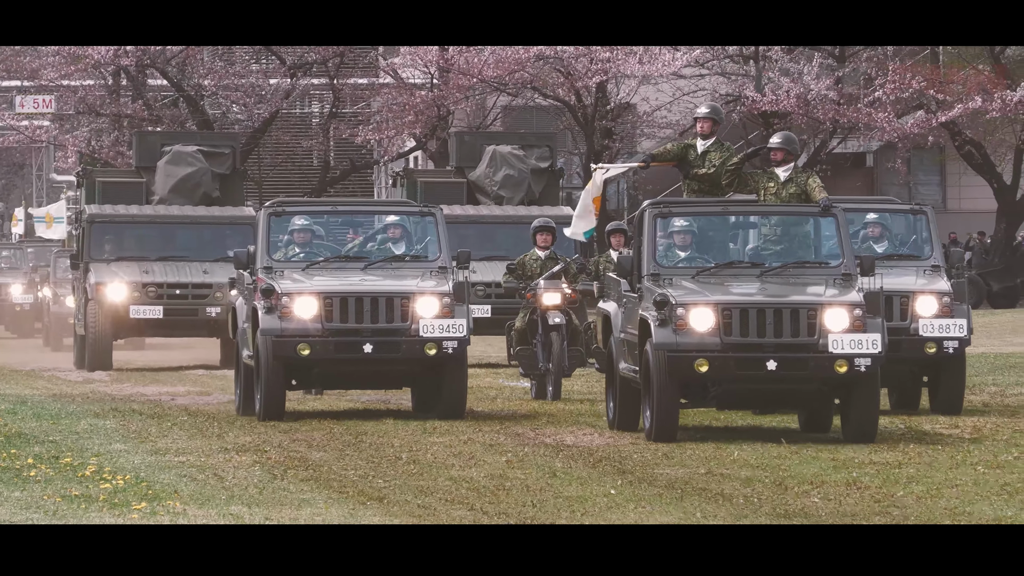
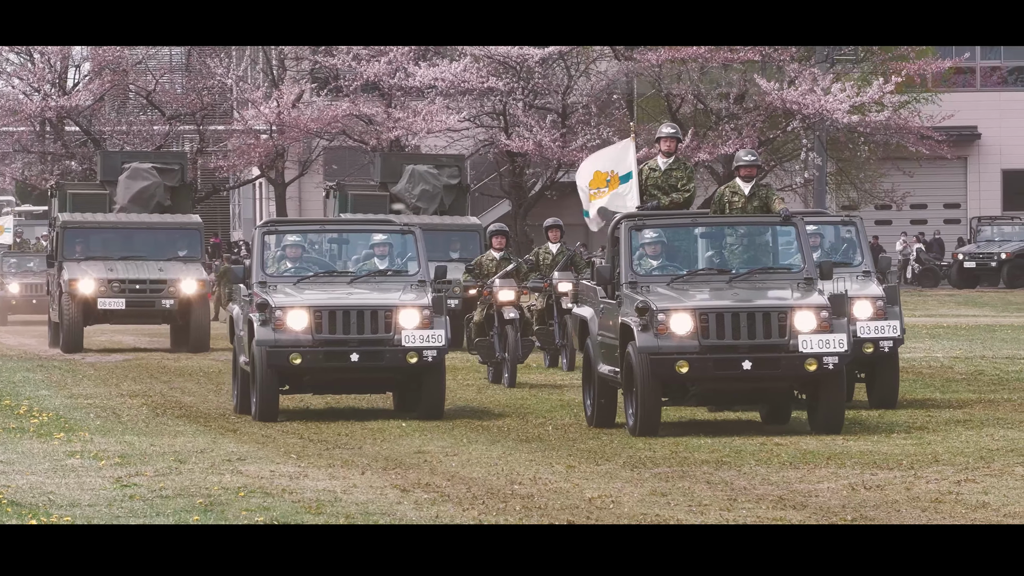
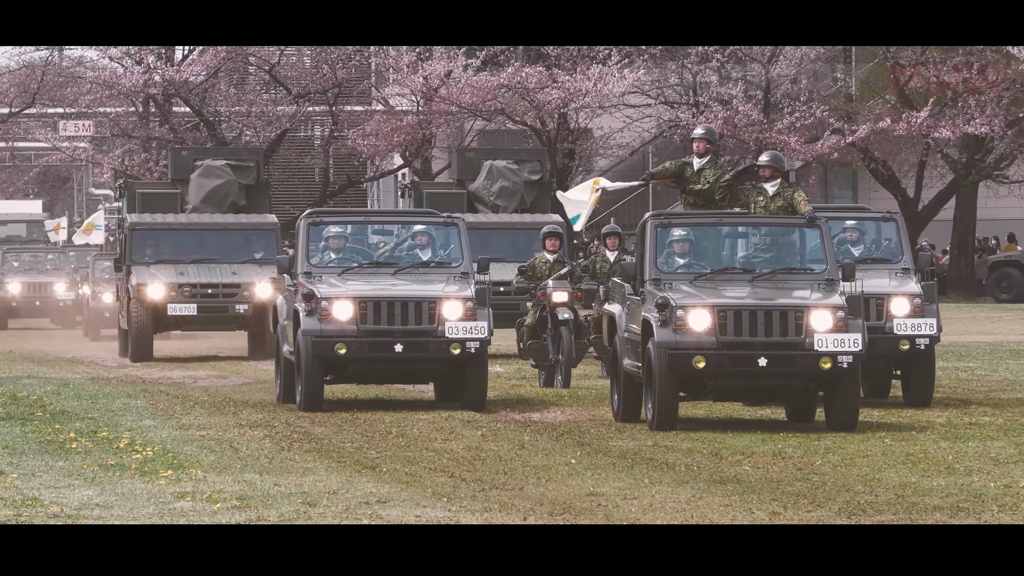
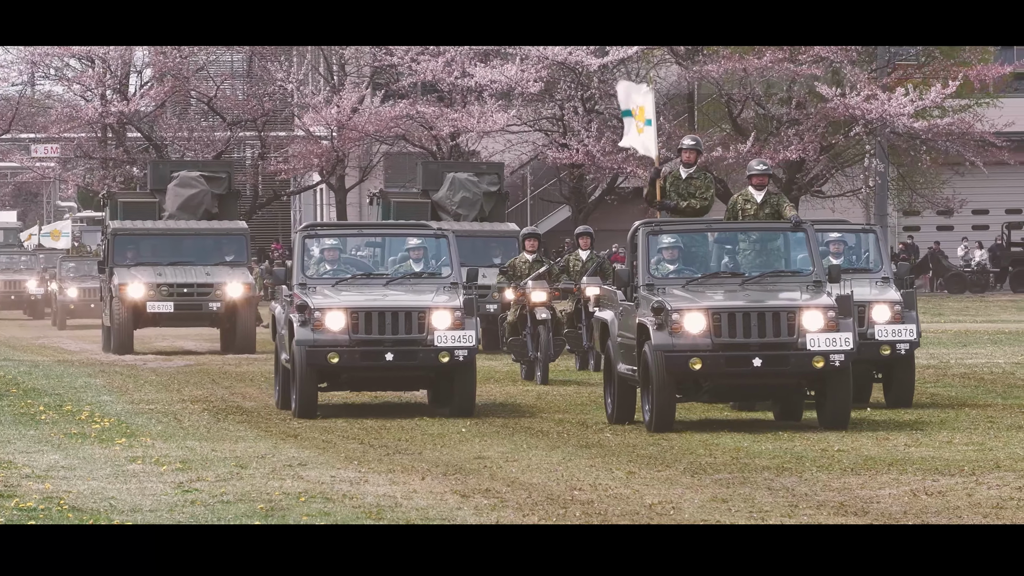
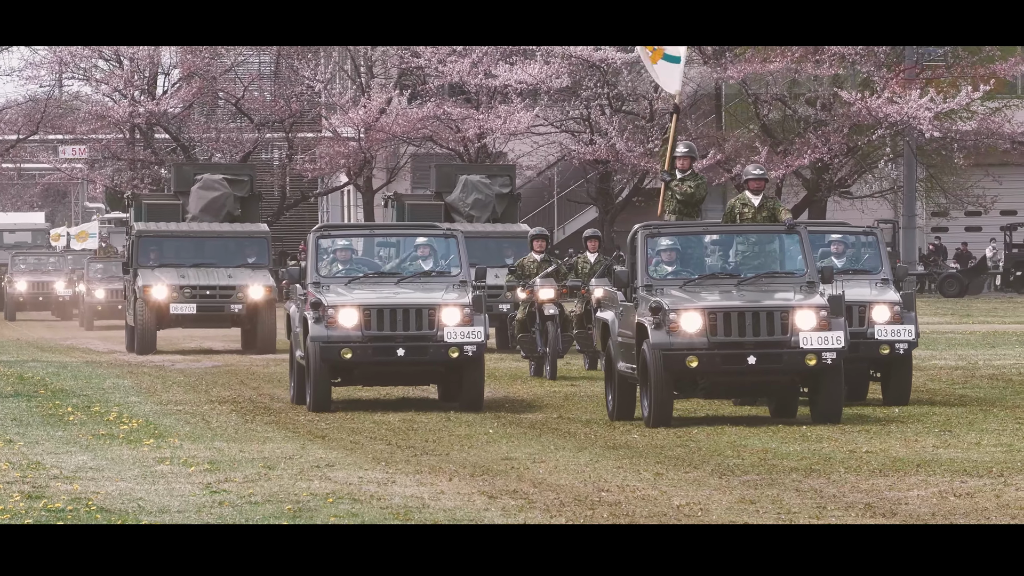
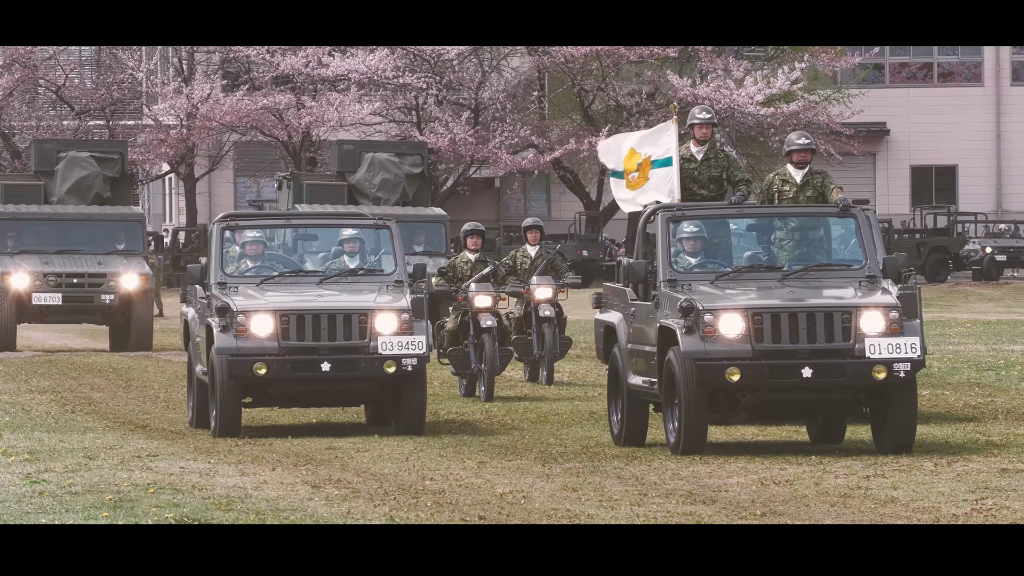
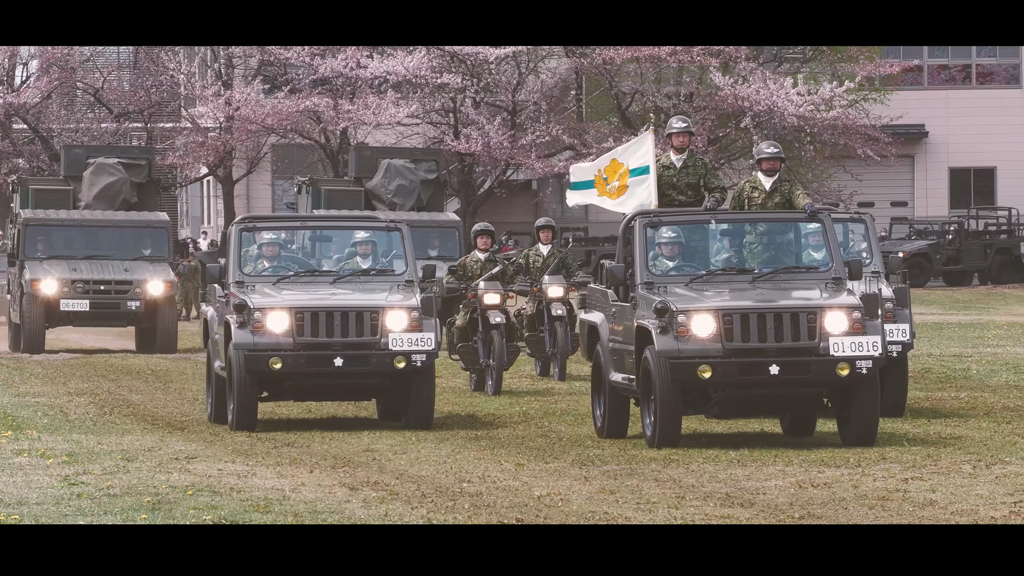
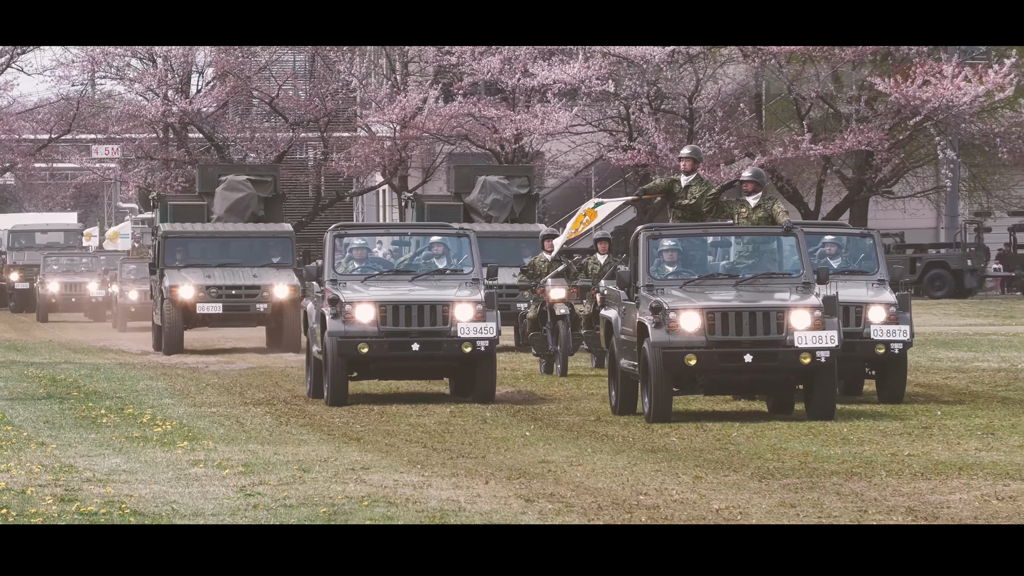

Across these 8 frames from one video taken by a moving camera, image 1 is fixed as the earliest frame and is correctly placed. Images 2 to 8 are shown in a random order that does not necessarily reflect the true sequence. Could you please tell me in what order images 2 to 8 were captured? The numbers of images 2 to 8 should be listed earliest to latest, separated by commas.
3, 8, 5, 4, 2, 7, 6
